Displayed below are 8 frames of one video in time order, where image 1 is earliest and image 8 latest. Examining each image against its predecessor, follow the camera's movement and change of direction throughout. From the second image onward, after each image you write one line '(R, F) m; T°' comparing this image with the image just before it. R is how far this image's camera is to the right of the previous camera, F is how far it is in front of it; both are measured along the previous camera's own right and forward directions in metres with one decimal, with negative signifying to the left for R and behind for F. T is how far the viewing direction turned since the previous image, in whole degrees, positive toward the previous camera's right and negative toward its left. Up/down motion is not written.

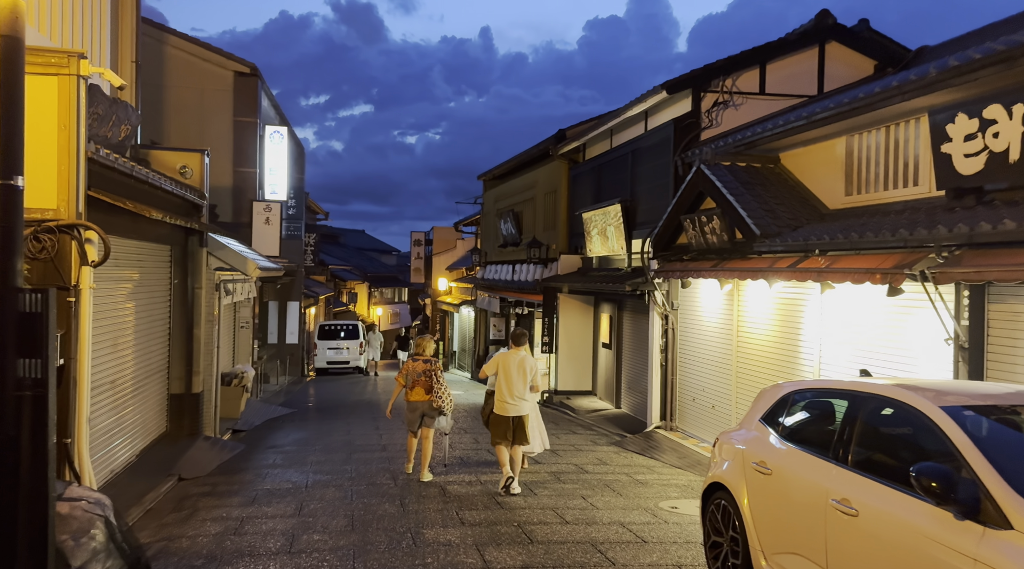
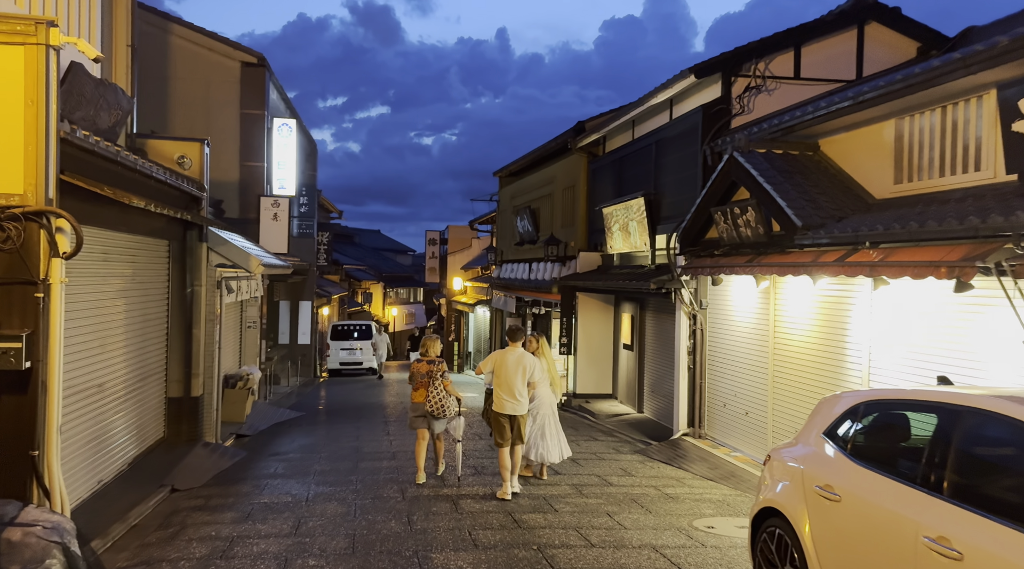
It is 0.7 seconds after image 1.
(0.0, +0.8) m; -1°
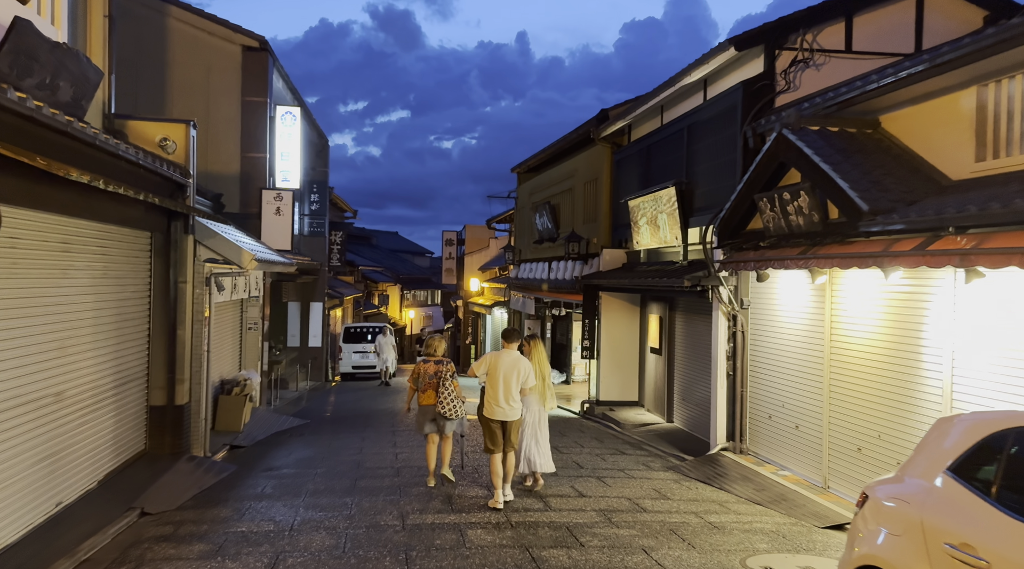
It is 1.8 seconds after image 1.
(0.0, +1.2) m; -1°
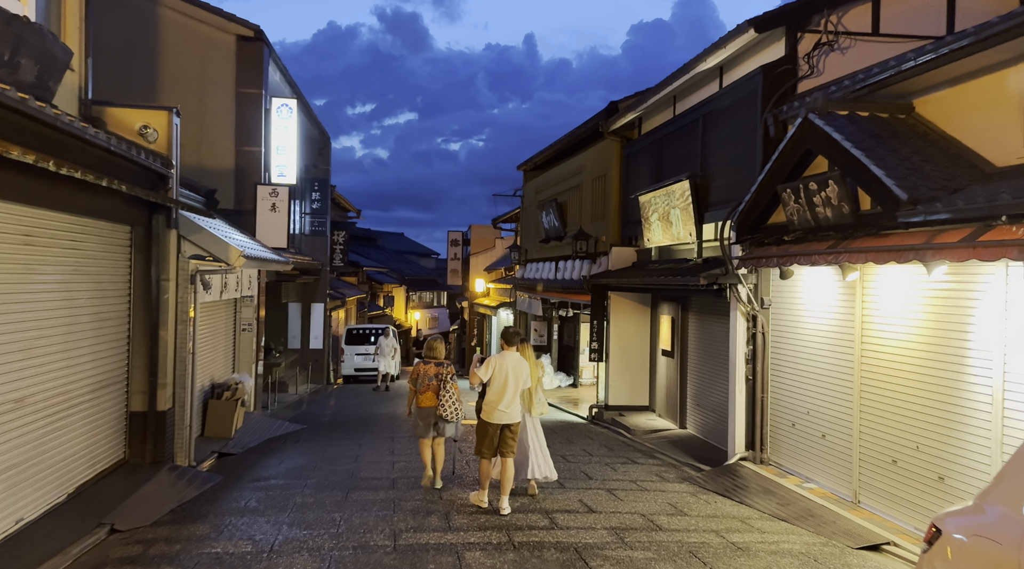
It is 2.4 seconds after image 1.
(0.0, +0.7) m; -1°
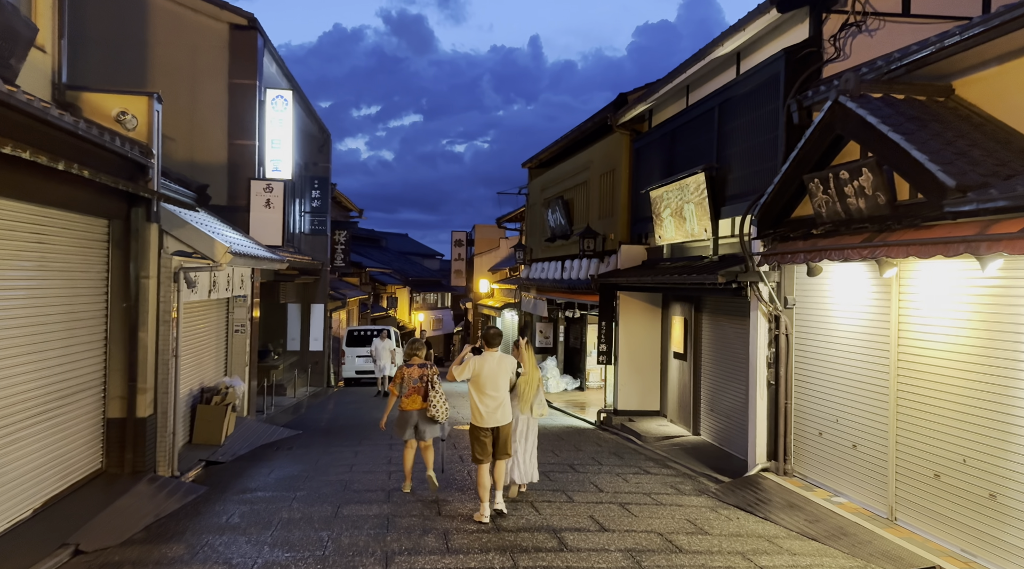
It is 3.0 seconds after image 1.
(0.0, +0.7) m; 0°
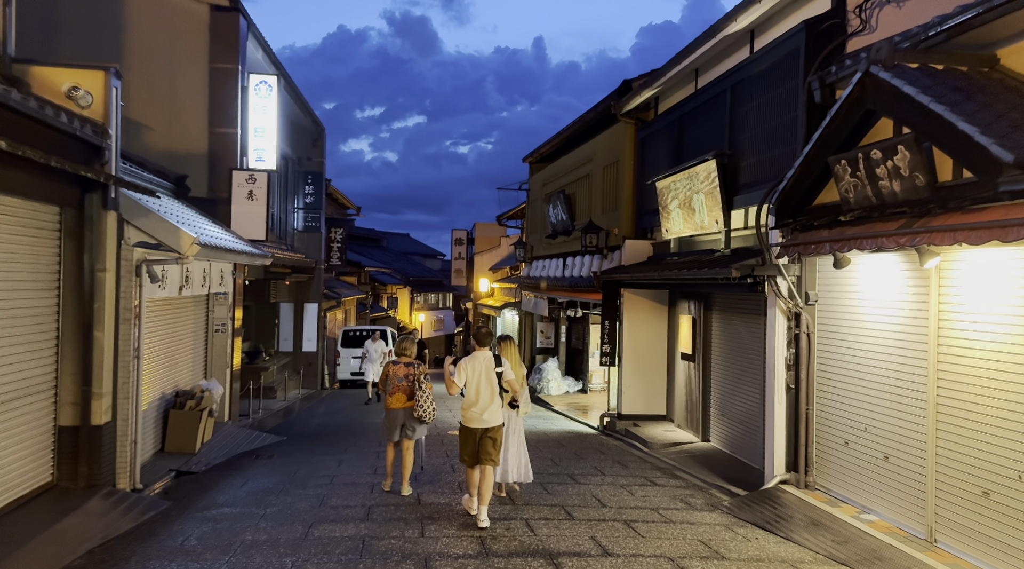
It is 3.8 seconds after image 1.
(+0.1, +0.8) m; 0°
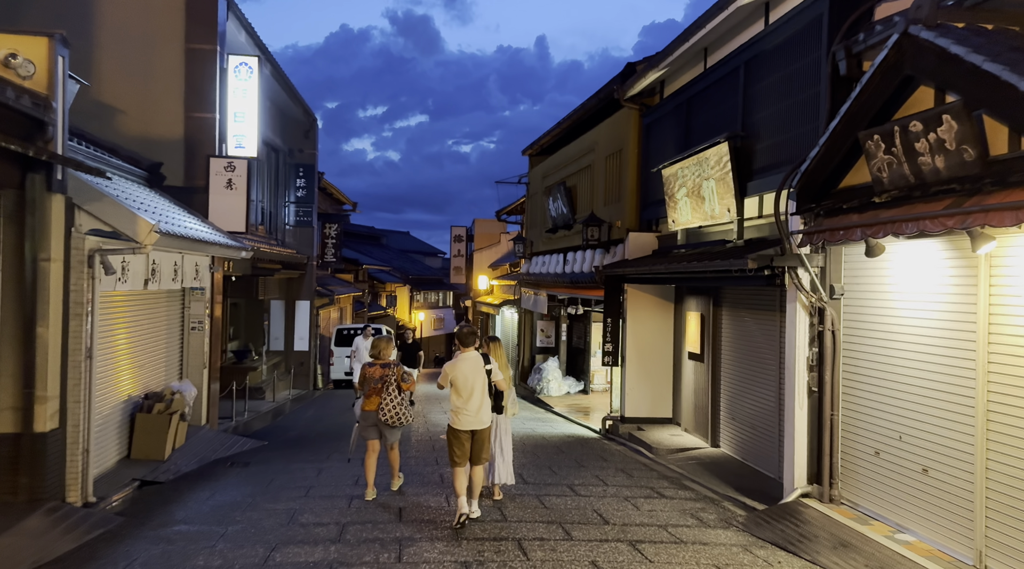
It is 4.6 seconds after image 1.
(+0.1, +0.8) m; 0°
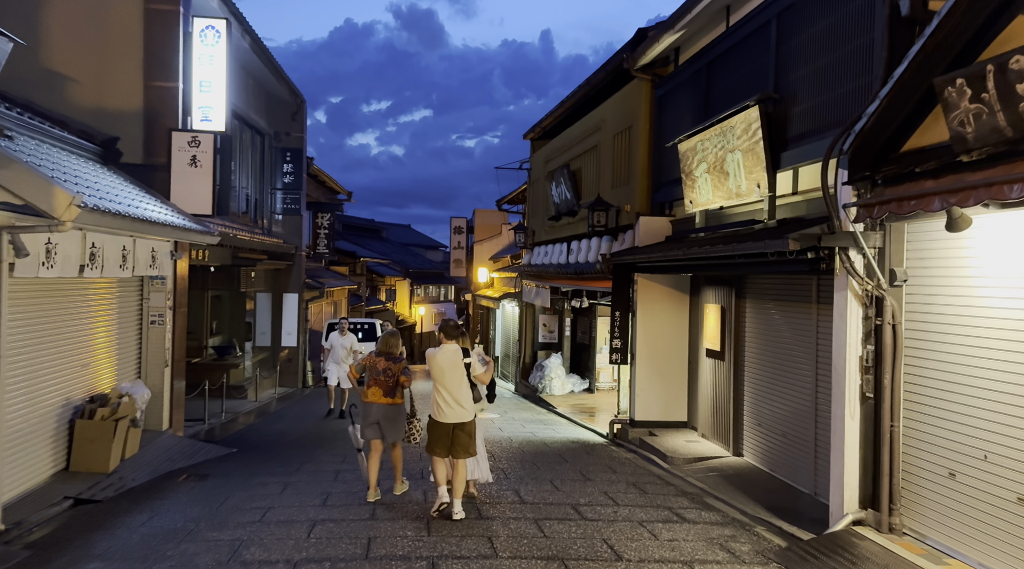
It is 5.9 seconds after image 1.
(+0.1, +1.3) m; 0°
